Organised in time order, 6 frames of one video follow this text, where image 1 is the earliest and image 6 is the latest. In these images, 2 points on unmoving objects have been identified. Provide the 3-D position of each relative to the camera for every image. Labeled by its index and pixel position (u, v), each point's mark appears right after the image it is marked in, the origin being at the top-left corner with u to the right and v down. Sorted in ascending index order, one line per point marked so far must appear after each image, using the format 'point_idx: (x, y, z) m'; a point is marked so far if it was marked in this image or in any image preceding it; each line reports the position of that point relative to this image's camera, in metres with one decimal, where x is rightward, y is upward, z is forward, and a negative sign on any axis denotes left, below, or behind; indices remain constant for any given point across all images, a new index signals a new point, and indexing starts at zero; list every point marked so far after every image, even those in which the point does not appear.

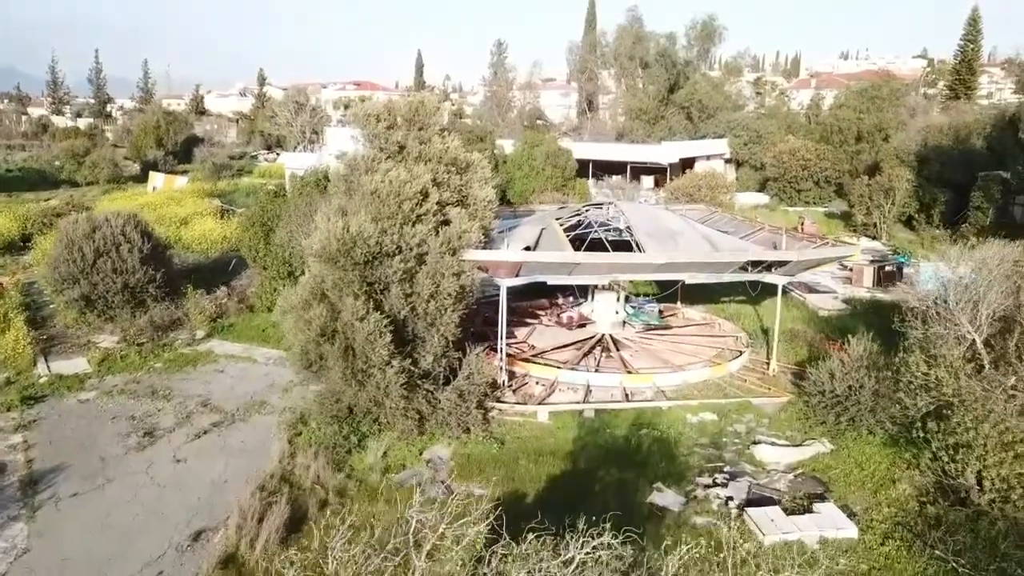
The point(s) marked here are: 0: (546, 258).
0: (+0.7, +0.6, +13.4) m
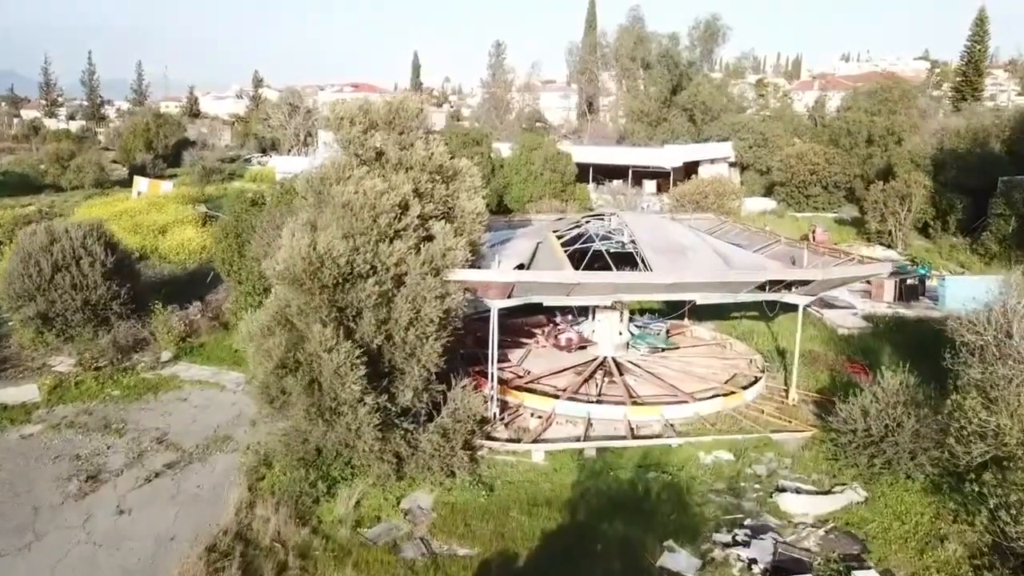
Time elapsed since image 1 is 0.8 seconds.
0: (+0.5, +0.2, +11.9) m
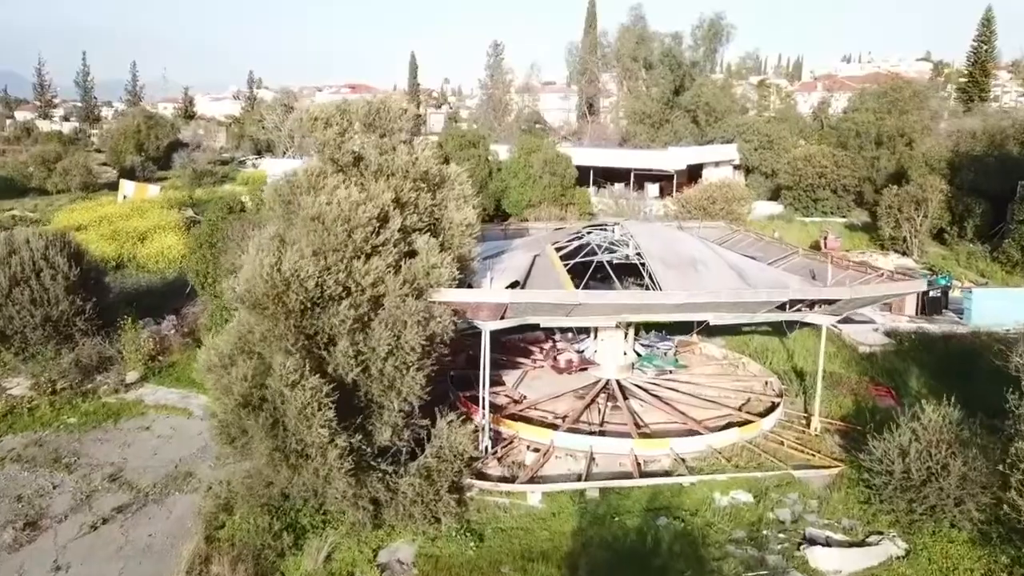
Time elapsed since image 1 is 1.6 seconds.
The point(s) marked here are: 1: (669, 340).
0: (+0.4, -0.2, +10.6) m
1: (+3.9, -1.3, +16.2) m
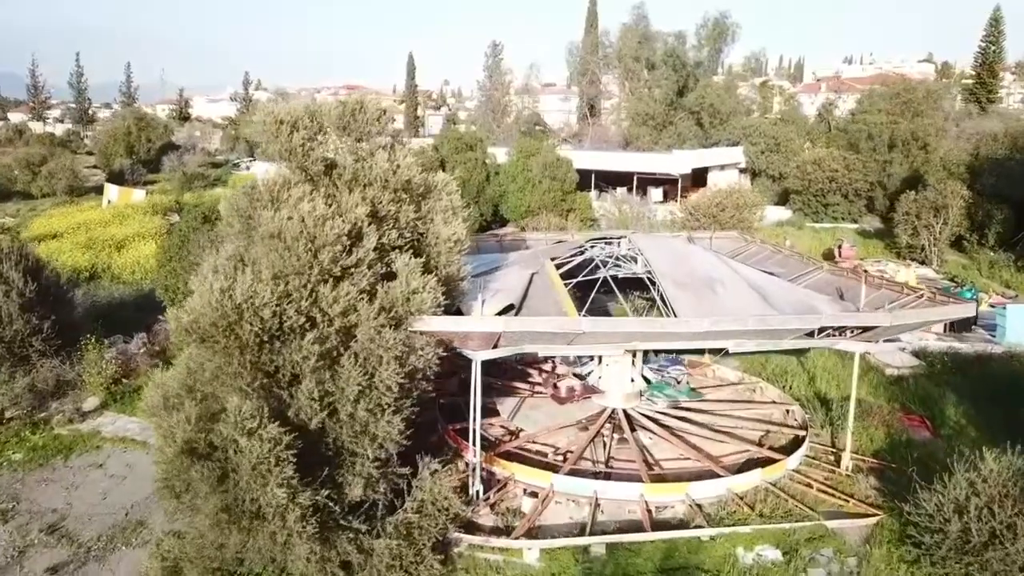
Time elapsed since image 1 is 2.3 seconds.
0: (+0.3, -0.5, +9.2) m
1: (+3.8, -1.7, +14.8) m
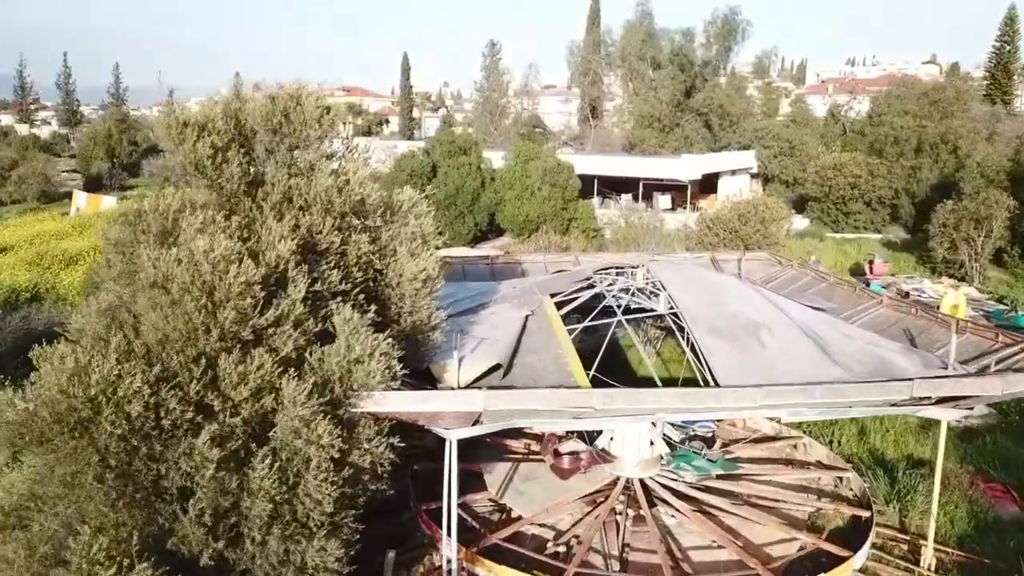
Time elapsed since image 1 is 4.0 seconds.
0: (+0.1, -1.2, +6.7) m
1: (+3.6, -2.4, +12.3) m
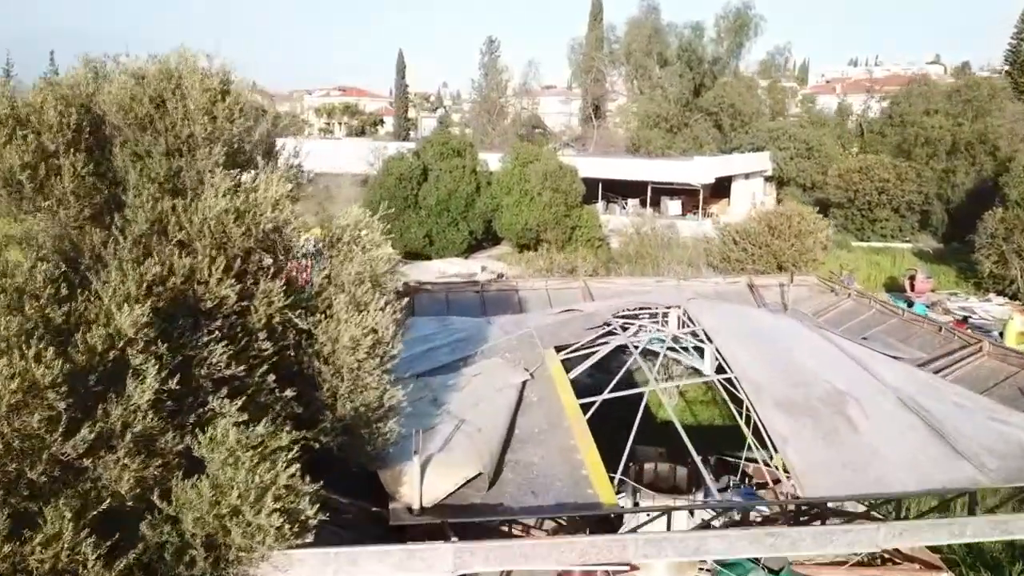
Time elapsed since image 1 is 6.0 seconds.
0: (0.0, -1.8, +4.2) m
1: (+3.6, -3.0, +9.8) m
